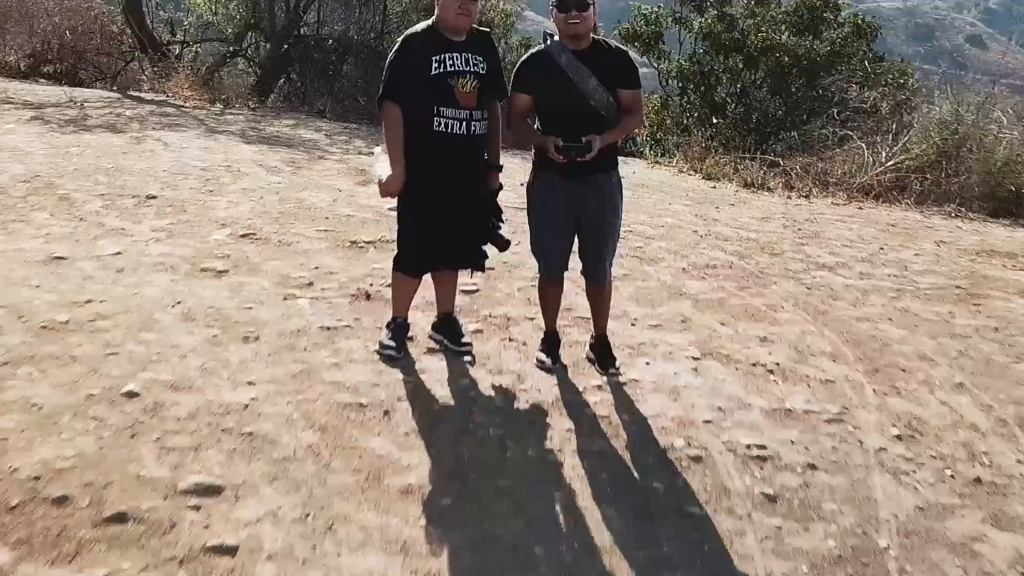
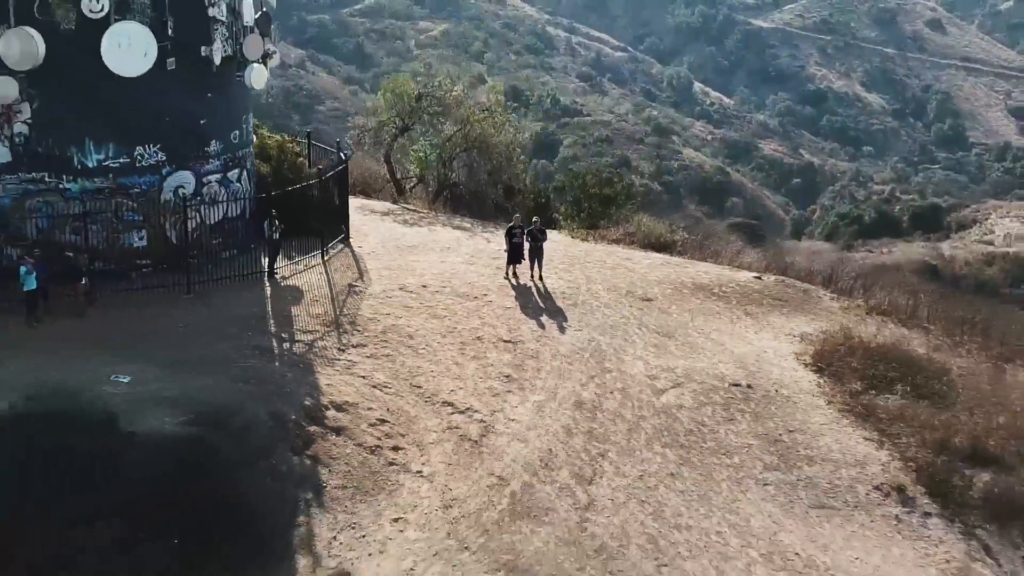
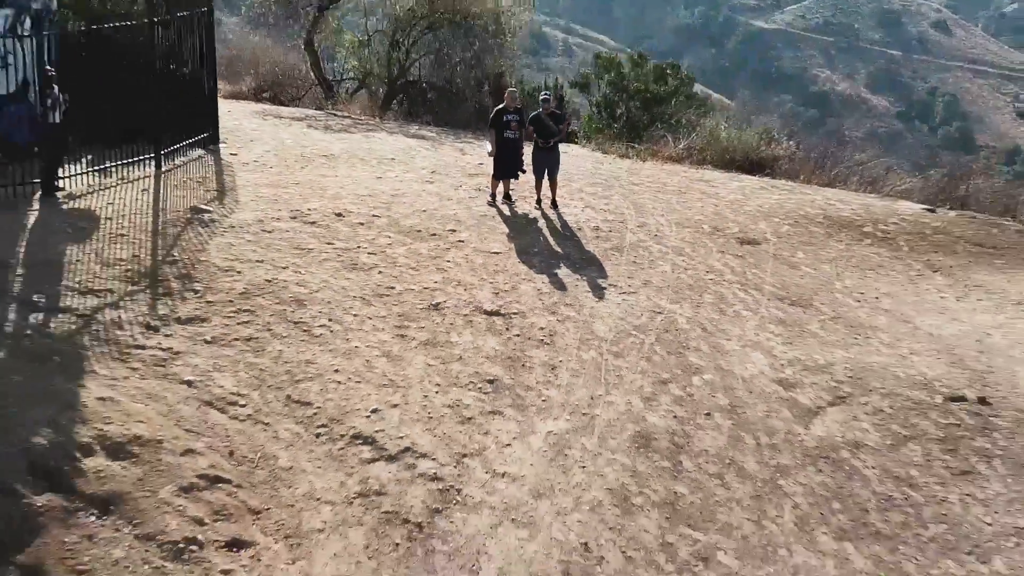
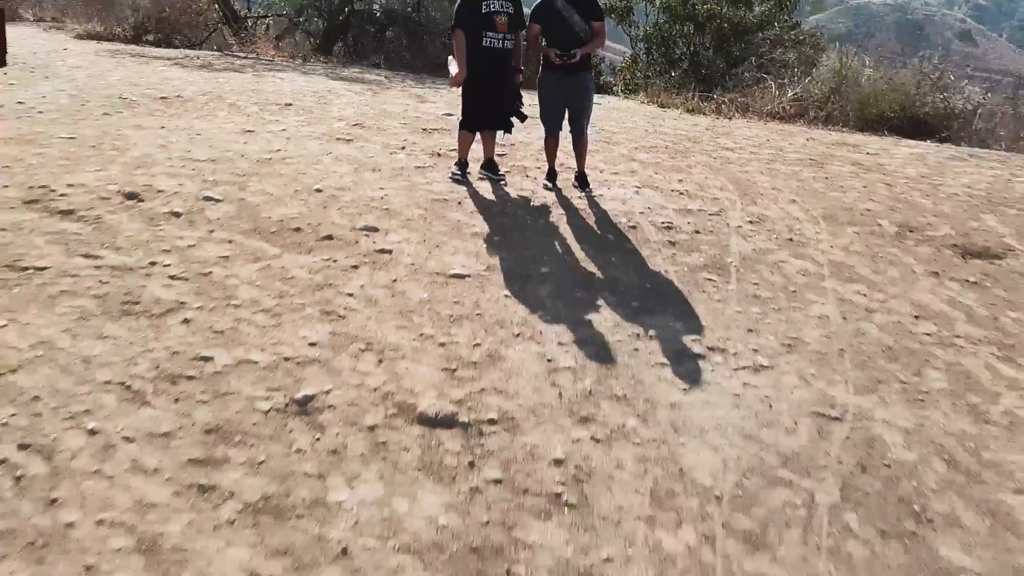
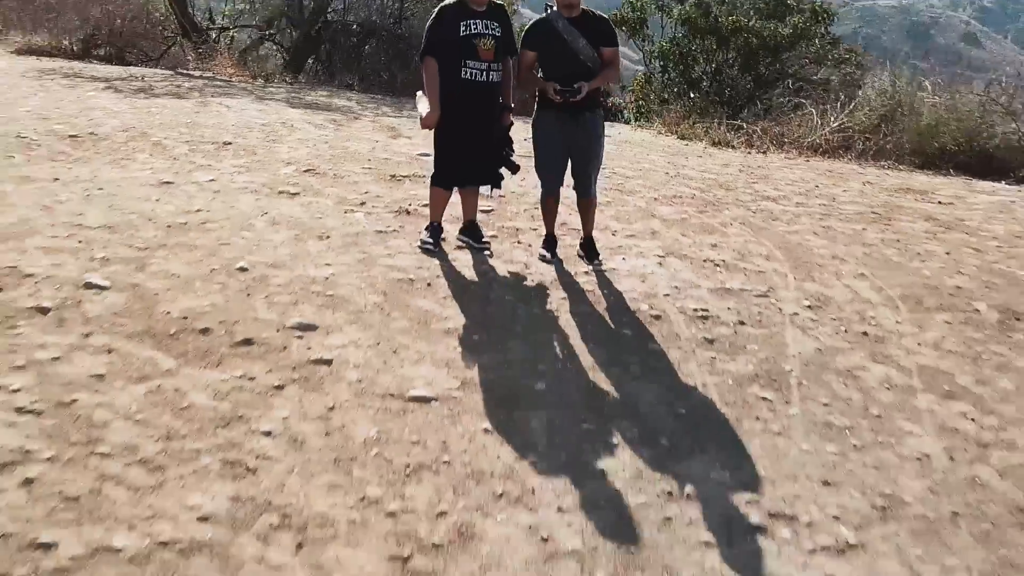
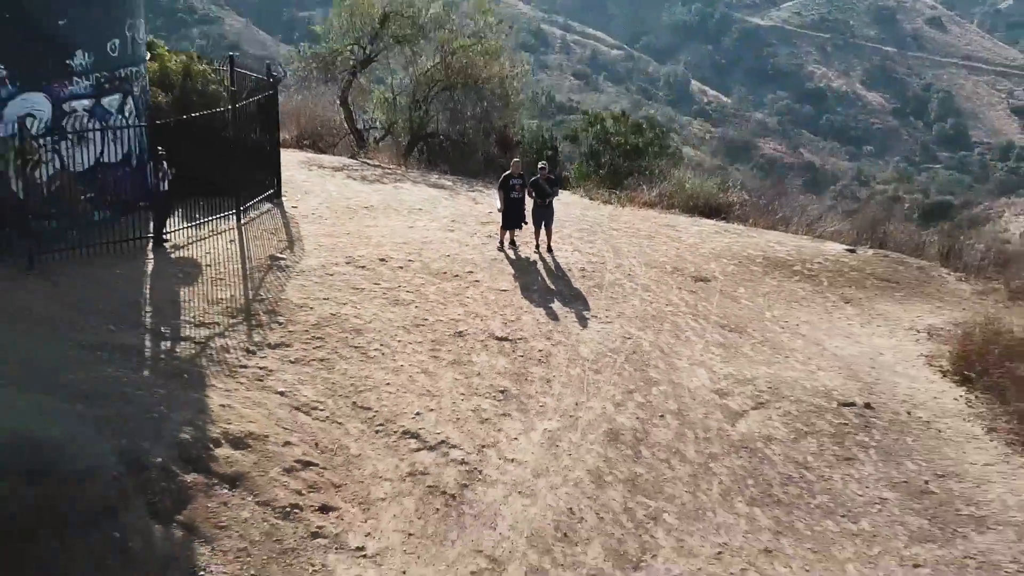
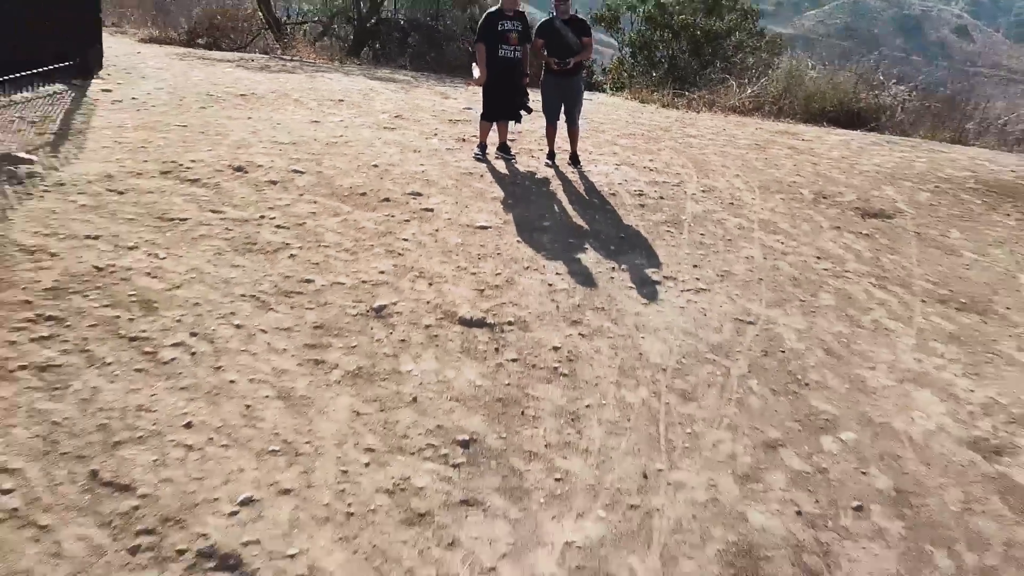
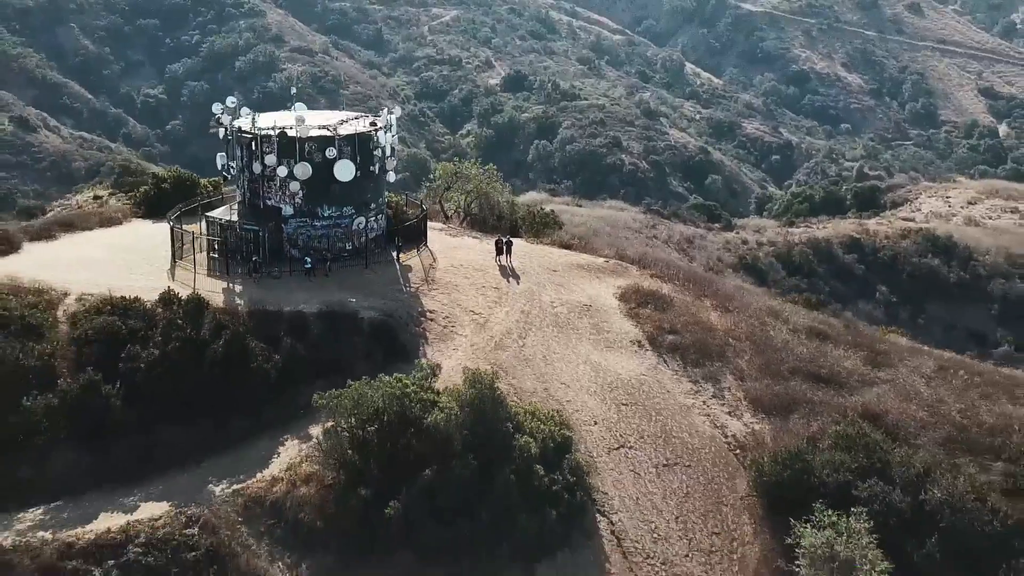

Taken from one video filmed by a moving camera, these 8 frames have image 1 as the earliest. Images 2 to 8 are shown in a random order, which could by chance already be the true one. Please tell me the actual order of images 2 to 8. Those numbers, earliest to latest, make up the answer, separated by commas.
5, 4, 7, 3, 6, 2, 8
